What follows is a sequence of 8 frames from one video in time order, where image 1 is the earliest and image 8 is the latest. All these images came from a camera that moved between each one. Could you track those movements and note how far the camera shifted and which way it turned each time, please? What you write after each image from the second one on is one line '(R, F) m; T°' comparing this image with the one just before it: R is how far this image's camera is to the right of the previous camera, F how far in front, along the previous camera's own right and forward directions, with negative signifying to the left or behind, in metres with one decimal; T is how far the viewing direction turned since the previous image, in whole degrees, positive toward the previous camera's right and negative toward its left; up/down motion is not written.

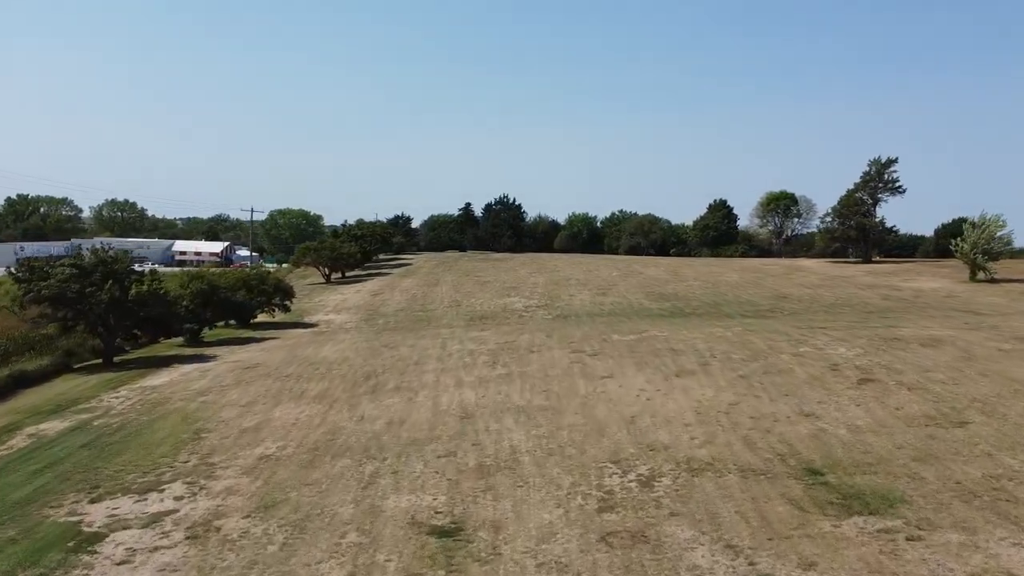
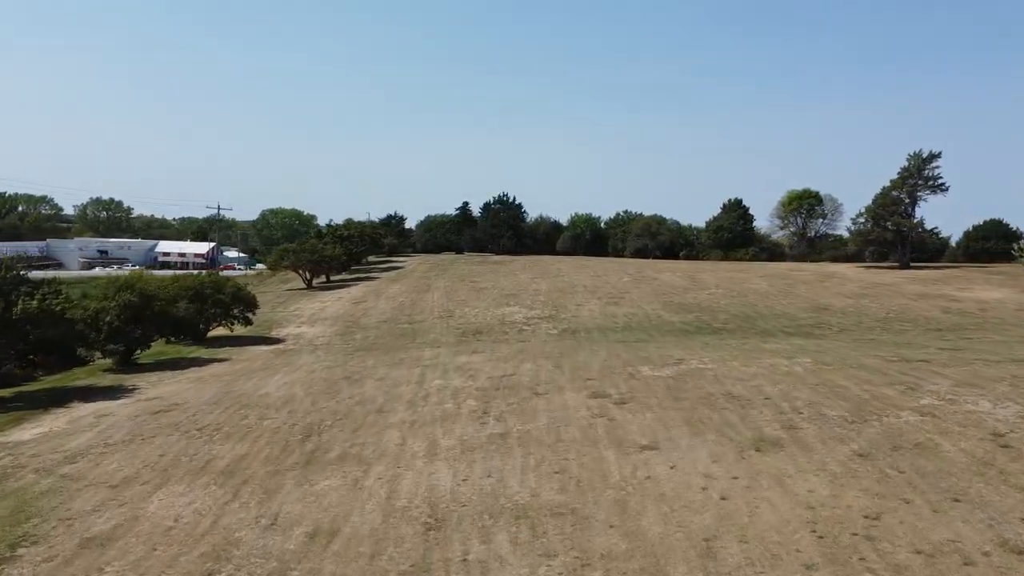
(0.0, +4.4) m; 0°
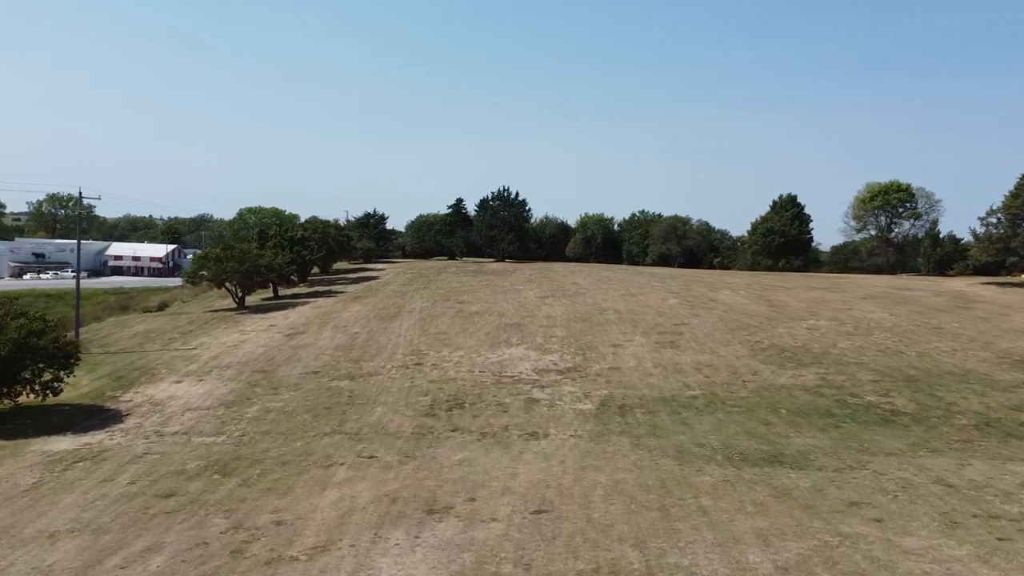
(0.0, +11.3) m; 0°
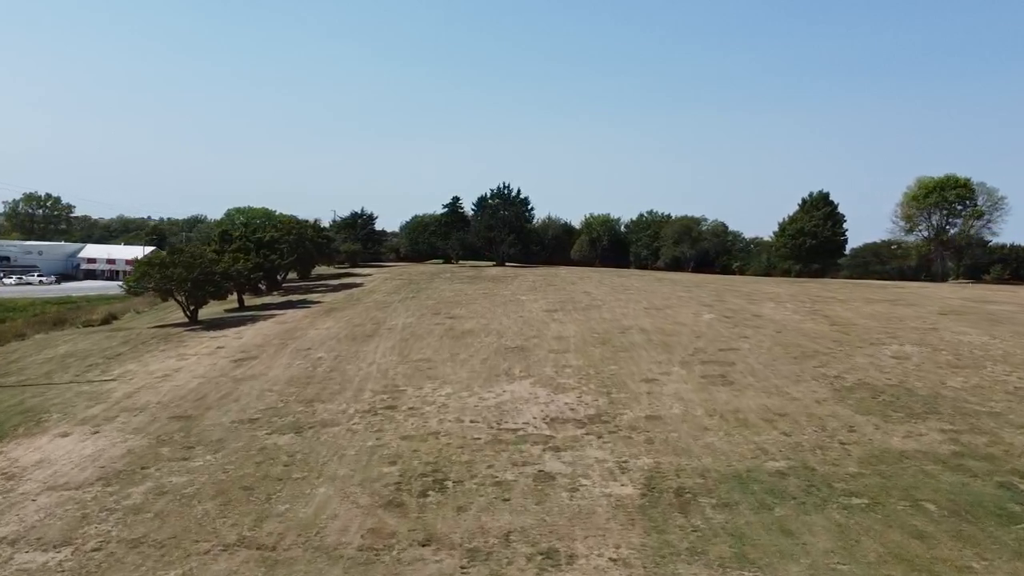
(0.0, +5.0) m; 0°
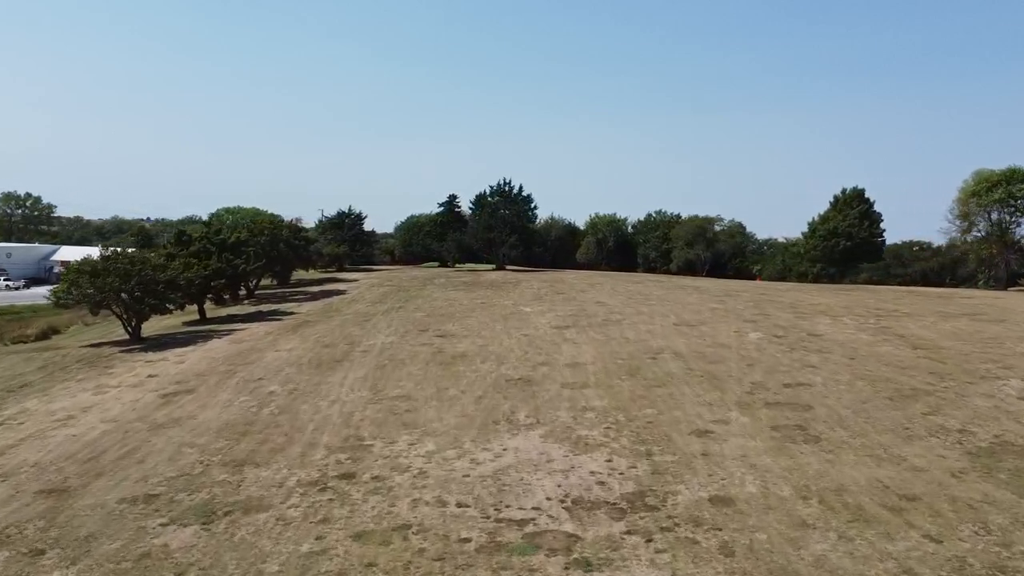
(-0.1, +4.4) m; 0°
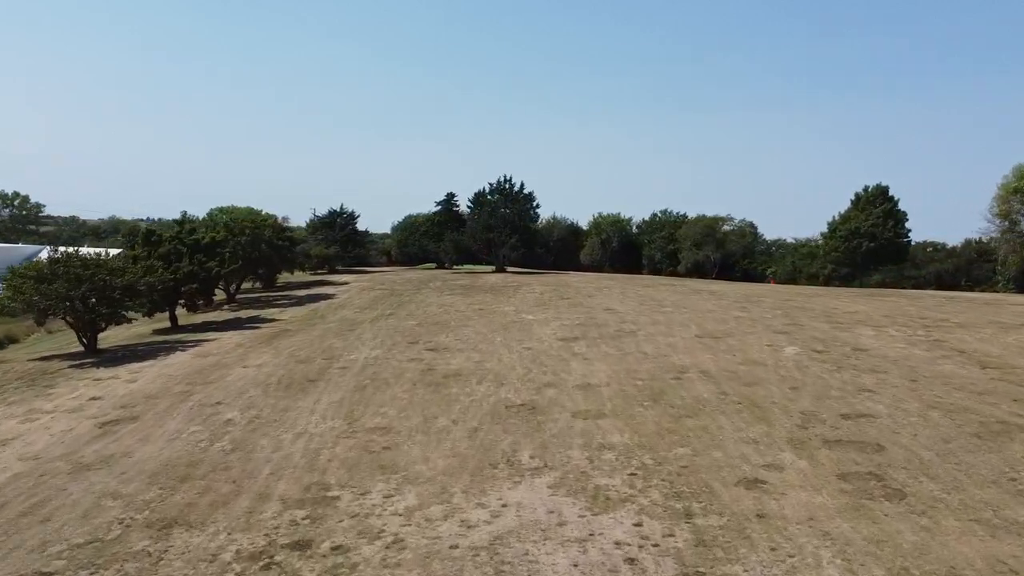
(0.0, +2.5) m; 0°
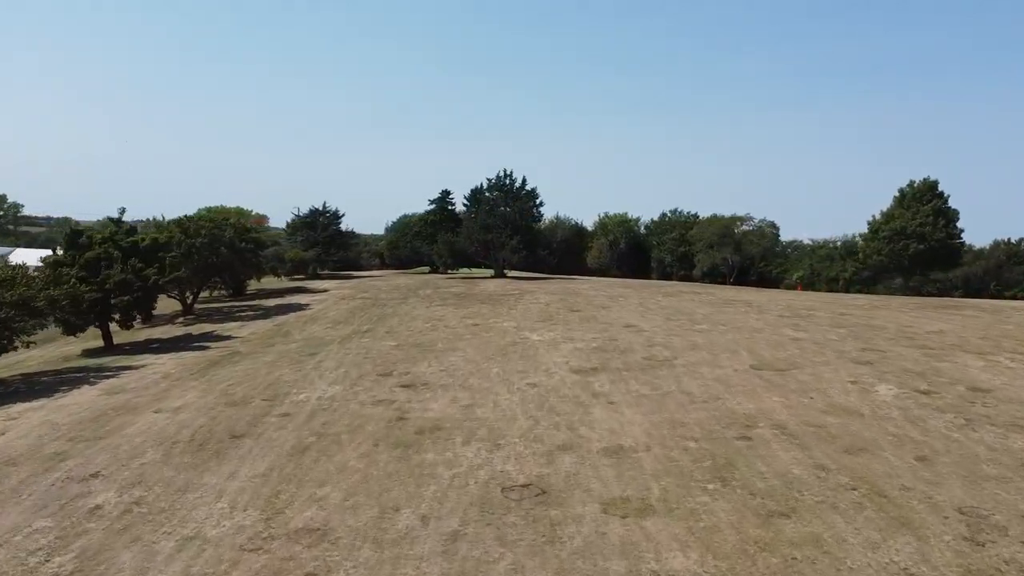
(0.0, +4.4) m; 0°
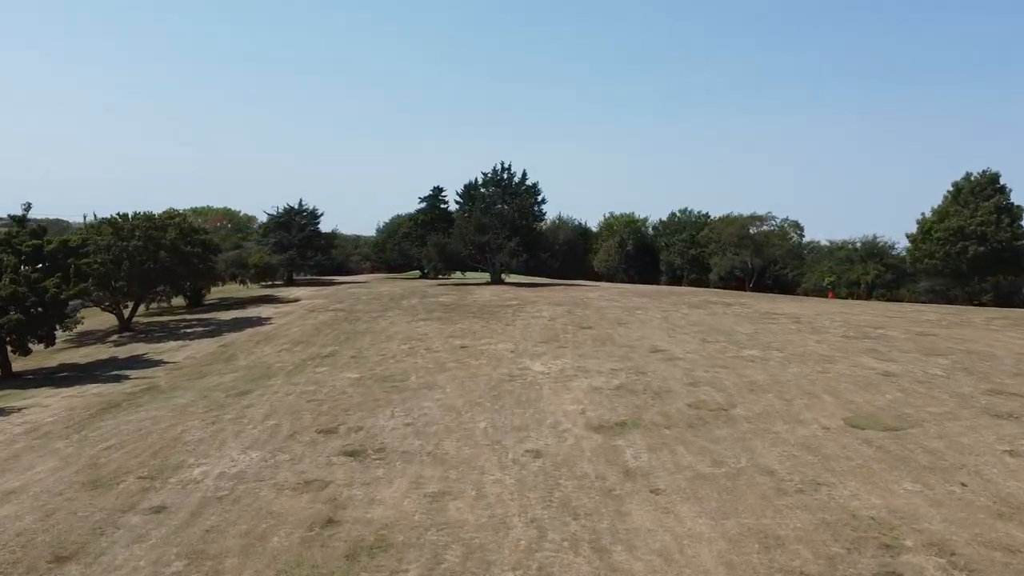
(+0.1, +4.4) m; 0°
